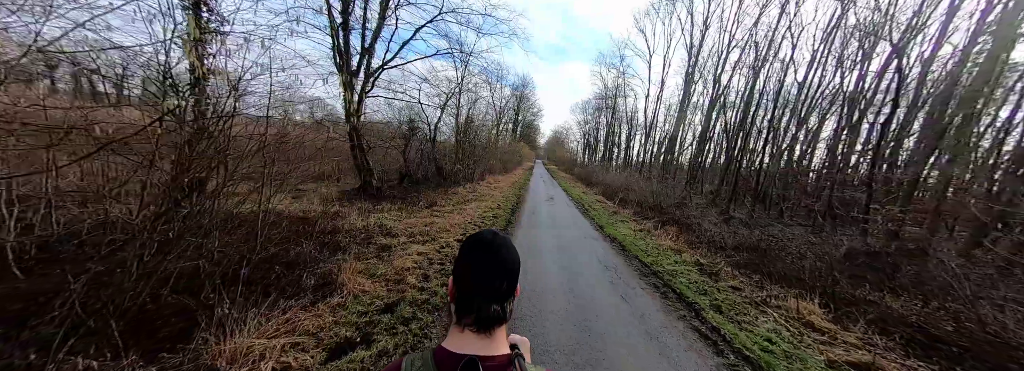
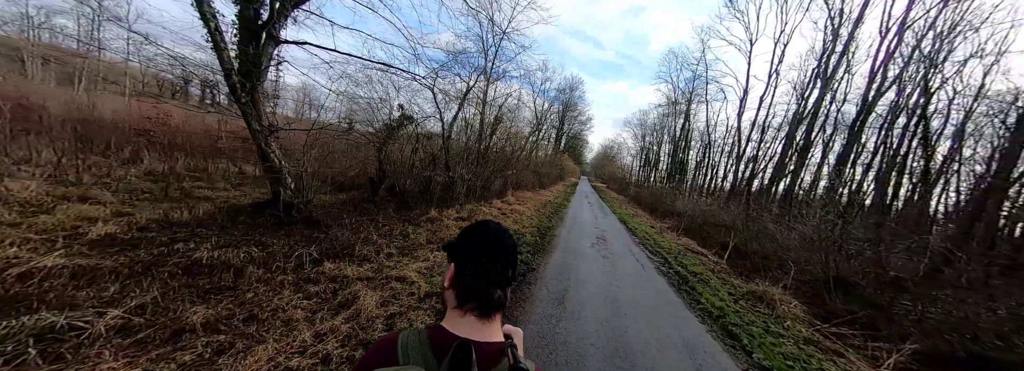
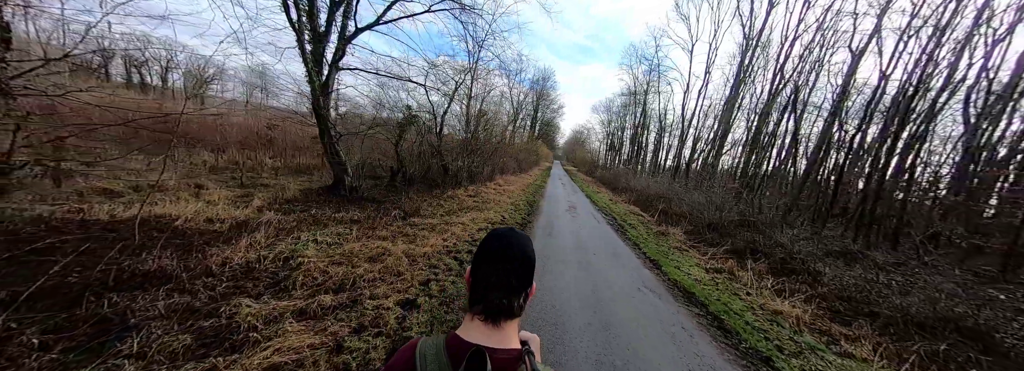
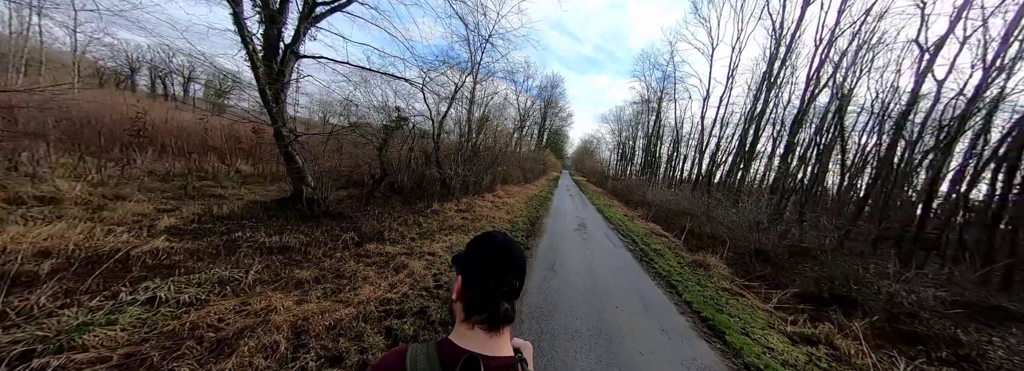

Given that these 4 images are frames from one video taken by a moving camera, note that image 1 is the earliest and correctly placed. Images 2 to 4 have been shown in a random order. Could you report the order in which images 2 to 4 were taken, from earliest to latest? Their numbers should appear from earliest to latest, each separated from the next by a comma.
3, 4, 2
